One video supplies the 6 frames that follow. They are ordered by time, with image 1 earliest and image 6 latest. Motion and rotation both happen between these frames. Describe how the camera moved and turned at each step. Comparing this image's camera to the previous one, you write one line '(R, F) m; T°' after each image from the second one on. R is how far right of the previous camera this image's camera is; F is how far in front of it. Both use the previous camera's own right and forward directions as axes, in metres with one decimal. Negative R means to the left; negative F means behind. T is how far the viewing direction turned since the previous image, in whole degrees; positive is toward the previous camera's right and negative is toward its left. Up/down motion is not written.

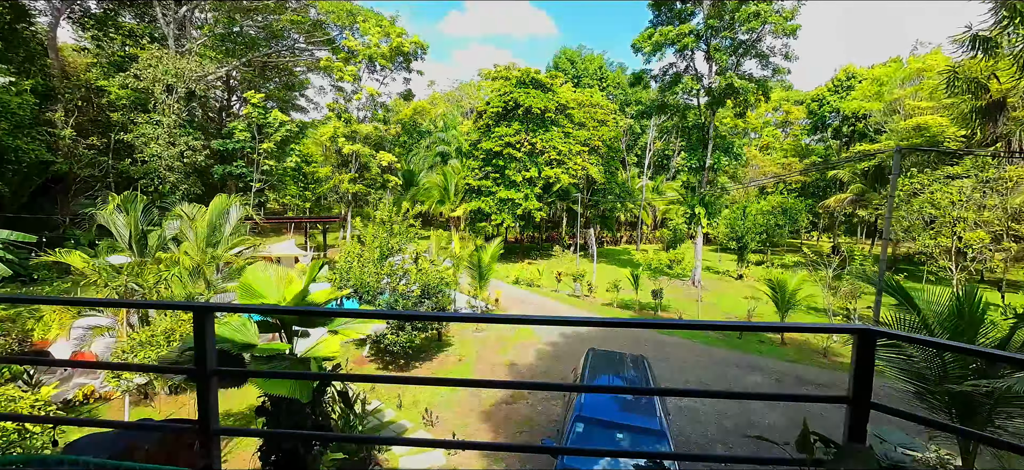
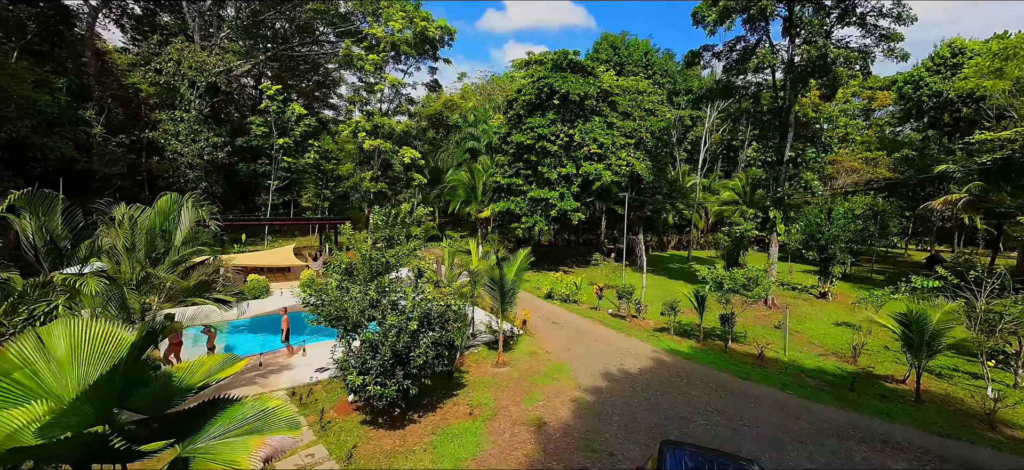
(0.0, +2.2) m; -5°
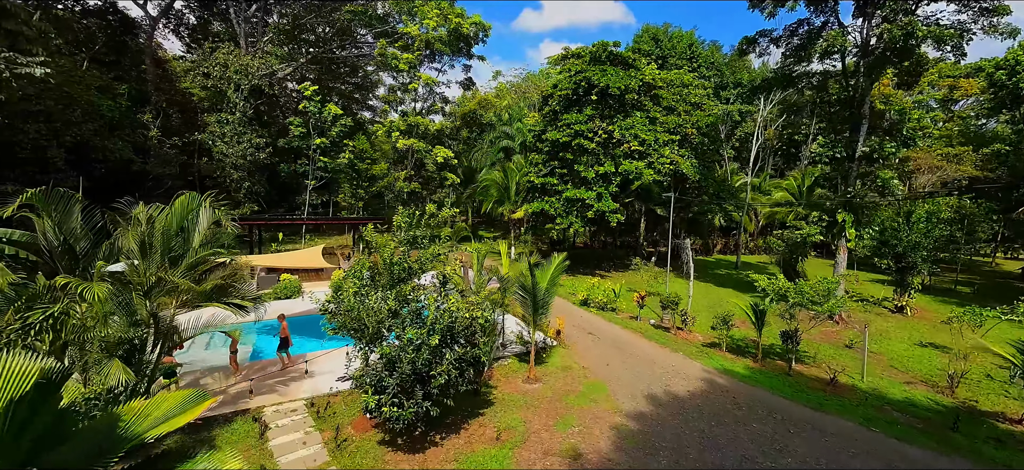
(0.0, +0.7) m; -5°
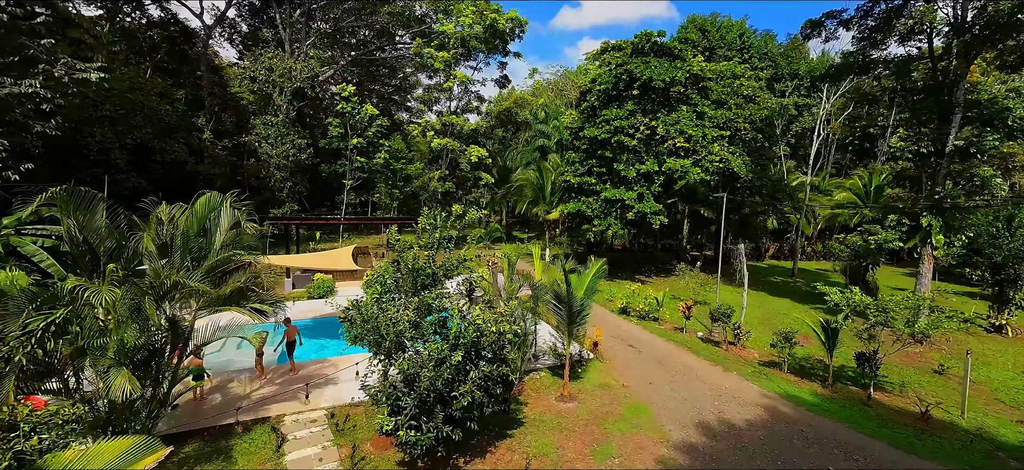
(0.0, +0.6) m; -5°
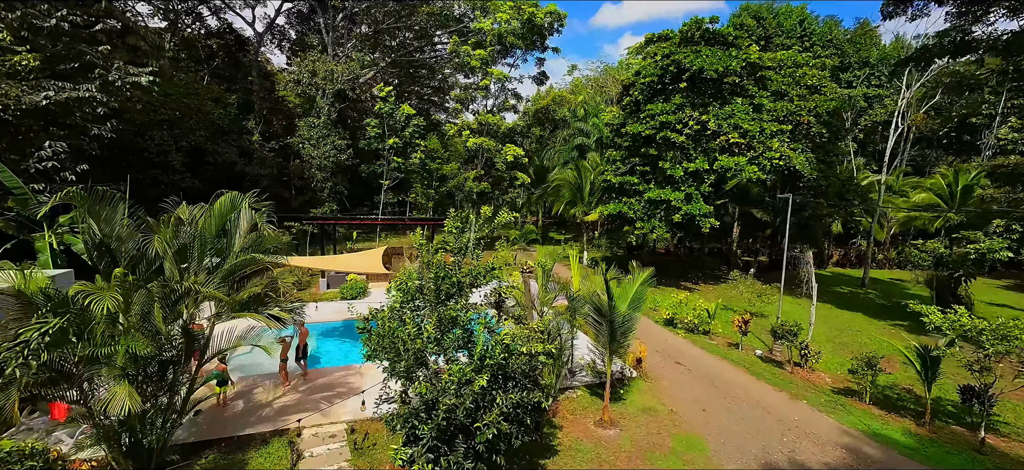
(0.0, +0.6) m; -5°
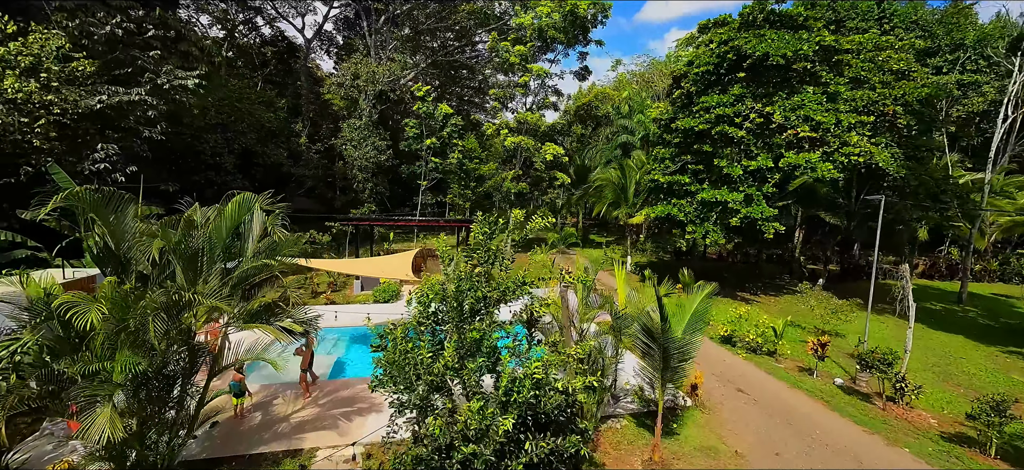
(0.0, +0.7) m; -6°
